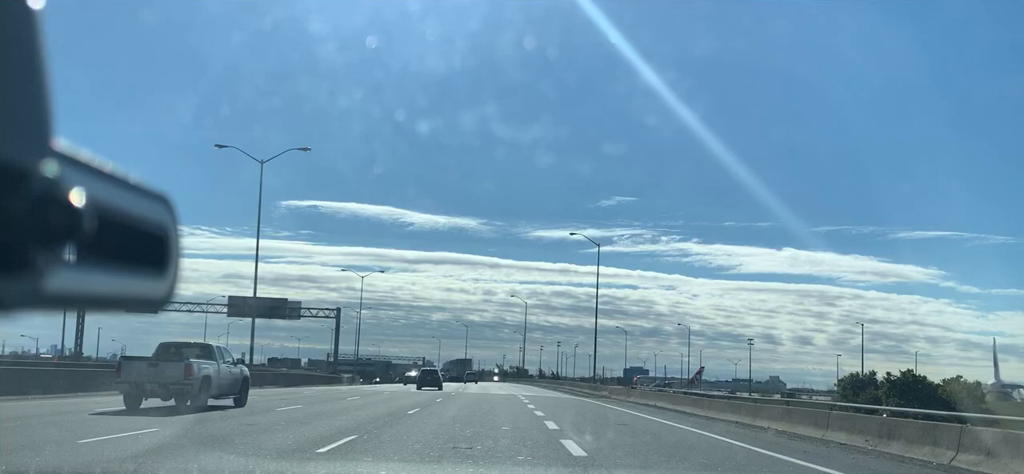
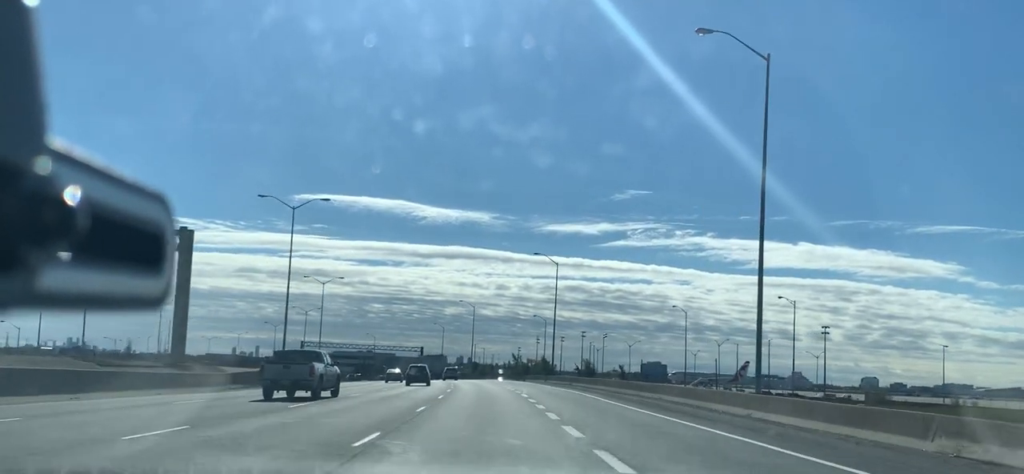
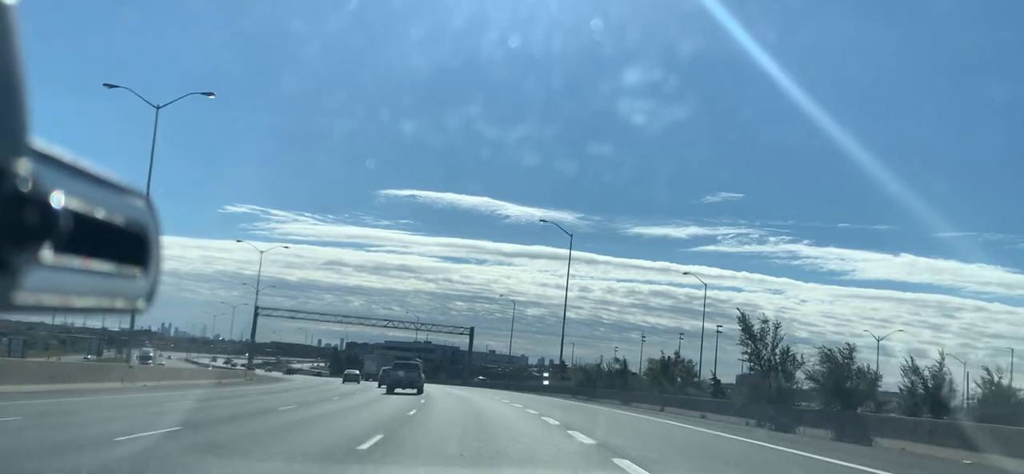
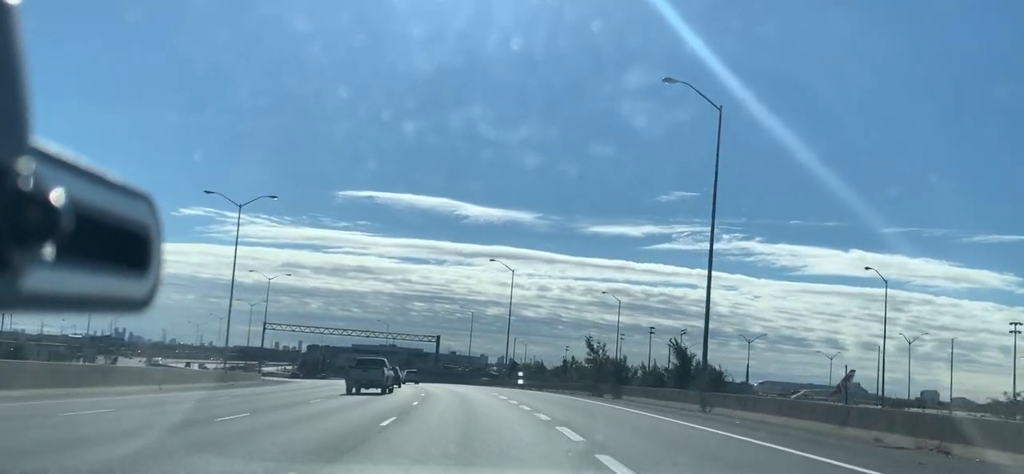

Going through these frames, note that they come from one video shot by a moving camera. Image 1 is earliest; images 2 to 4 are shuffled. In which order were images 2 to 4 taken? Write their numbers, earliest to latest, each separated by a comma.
2, 4, 3
